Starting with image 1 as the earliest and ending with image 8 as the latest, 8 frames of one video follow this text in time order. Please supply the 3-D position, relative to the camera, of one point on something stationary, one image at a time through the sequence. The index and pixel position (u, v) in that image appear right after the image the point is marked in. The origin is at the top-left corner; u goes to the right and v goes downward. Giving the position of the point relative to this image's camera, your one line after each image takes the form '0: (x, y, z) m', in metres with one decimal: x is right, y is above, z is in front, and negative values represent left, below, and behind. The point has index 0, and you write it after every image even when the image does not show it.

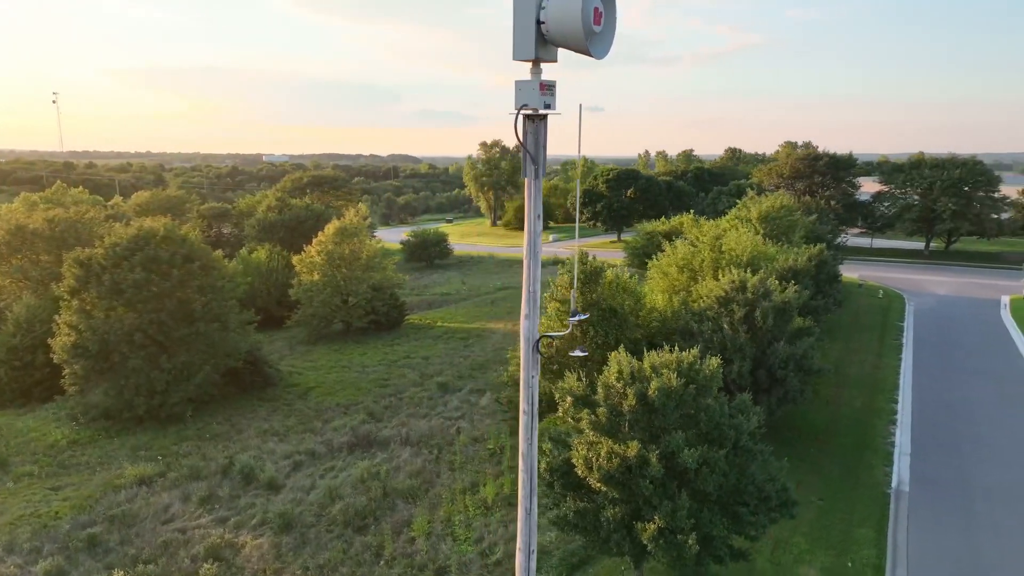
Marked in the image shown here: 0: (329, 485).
0: (-3.8, -4.1, +14.5) m
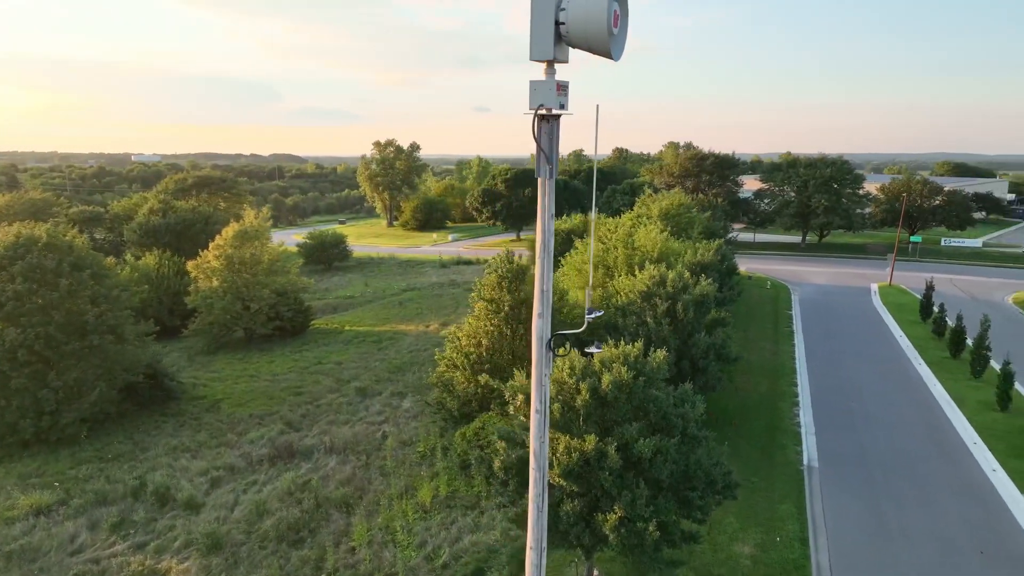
0: (-5.1, -4.2, +13.8) m
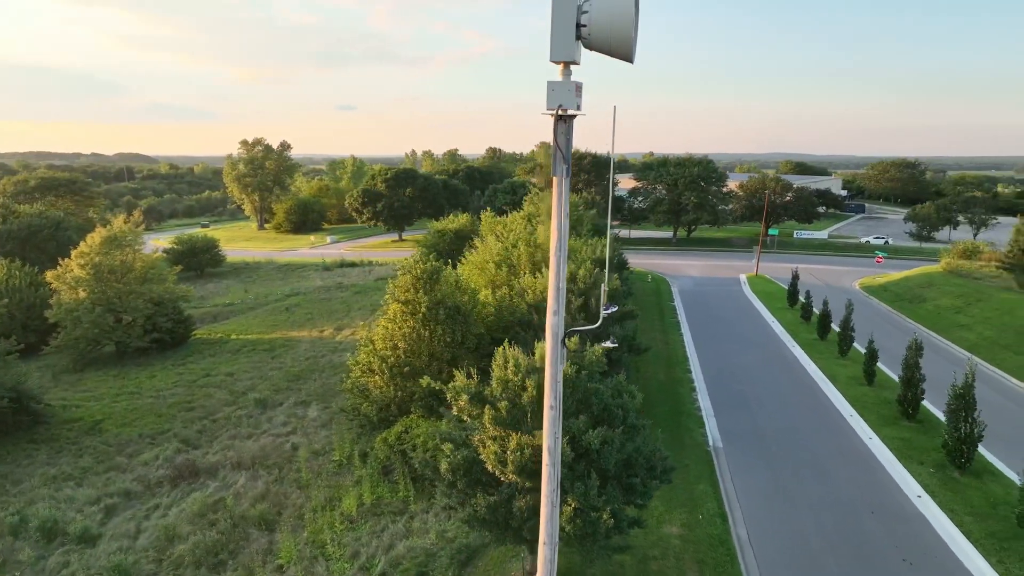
0: (-6.4, -4.3, +12.9) m
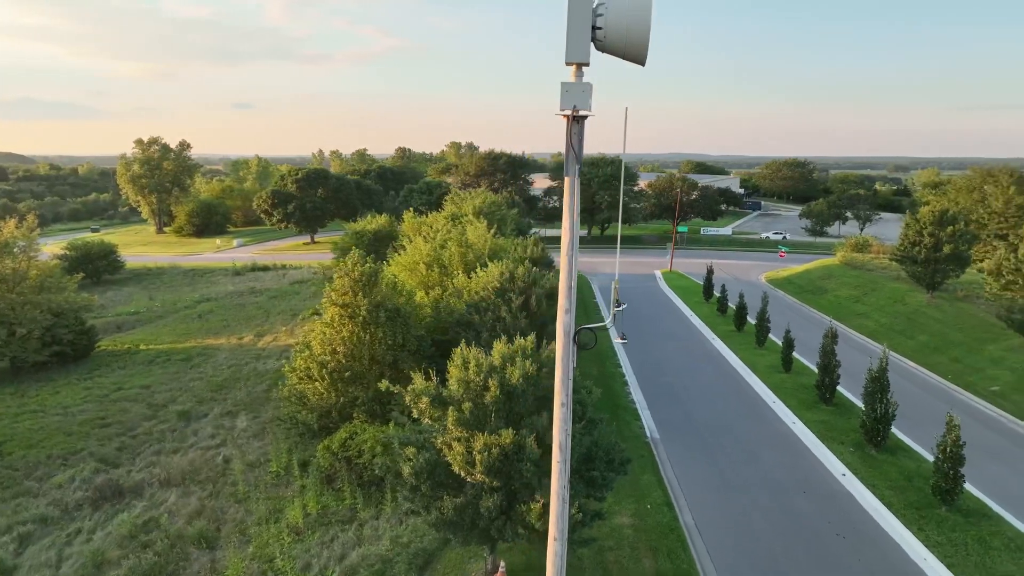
0: (-7.2, -4.5, +12.0) m
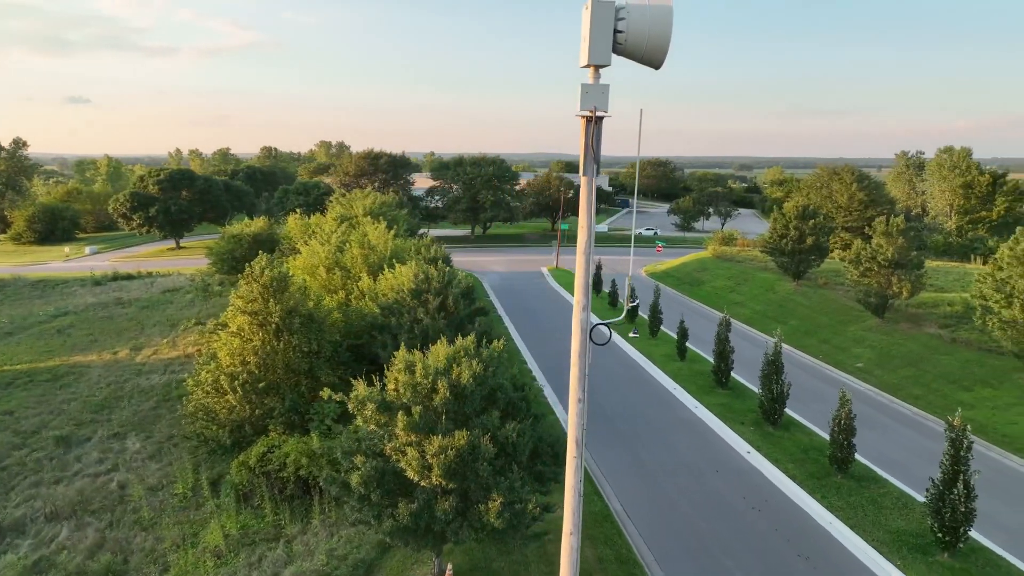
0: (-5.6, -5.0, +14.9) m
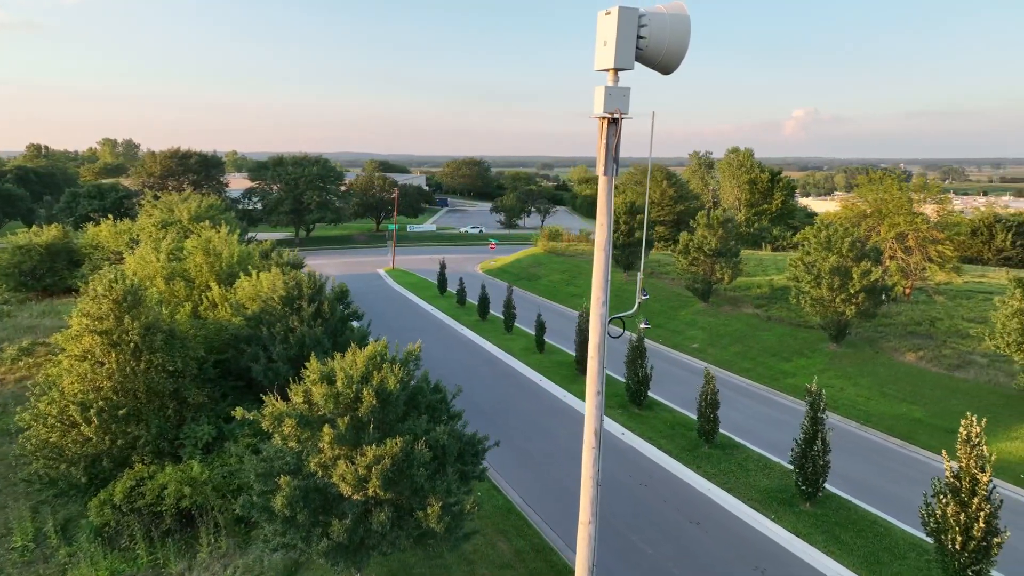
0: (-7.6, -5.3, +13.2) m
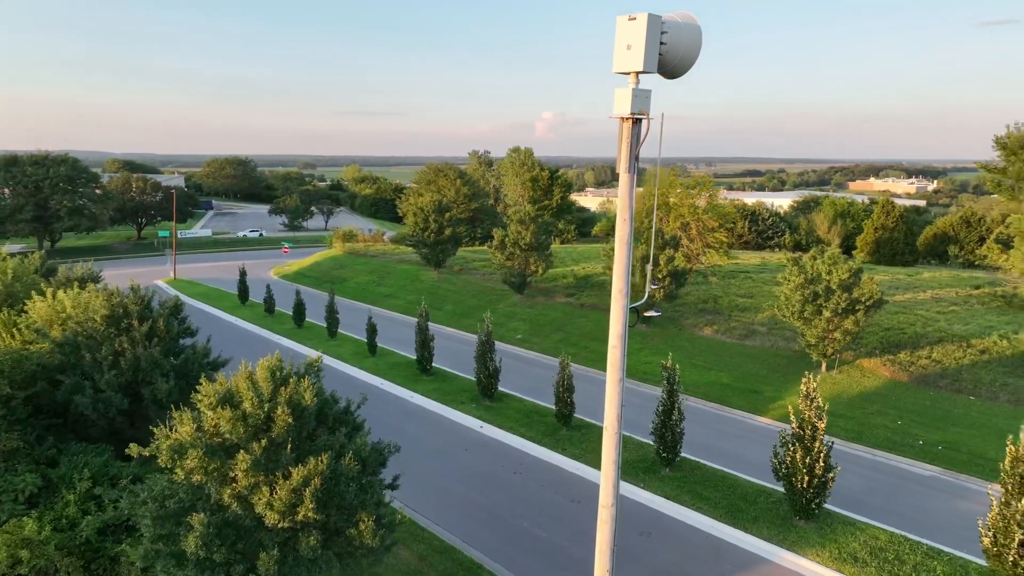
0: (-9.3, -5.7, +10.6) m
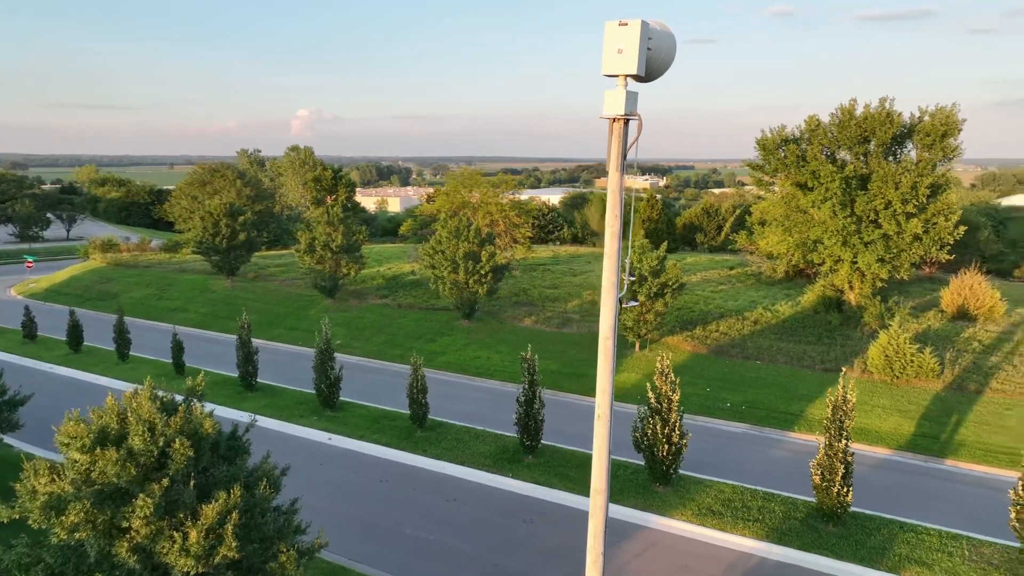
0: (-10.1, -6.3, +7.4) m
